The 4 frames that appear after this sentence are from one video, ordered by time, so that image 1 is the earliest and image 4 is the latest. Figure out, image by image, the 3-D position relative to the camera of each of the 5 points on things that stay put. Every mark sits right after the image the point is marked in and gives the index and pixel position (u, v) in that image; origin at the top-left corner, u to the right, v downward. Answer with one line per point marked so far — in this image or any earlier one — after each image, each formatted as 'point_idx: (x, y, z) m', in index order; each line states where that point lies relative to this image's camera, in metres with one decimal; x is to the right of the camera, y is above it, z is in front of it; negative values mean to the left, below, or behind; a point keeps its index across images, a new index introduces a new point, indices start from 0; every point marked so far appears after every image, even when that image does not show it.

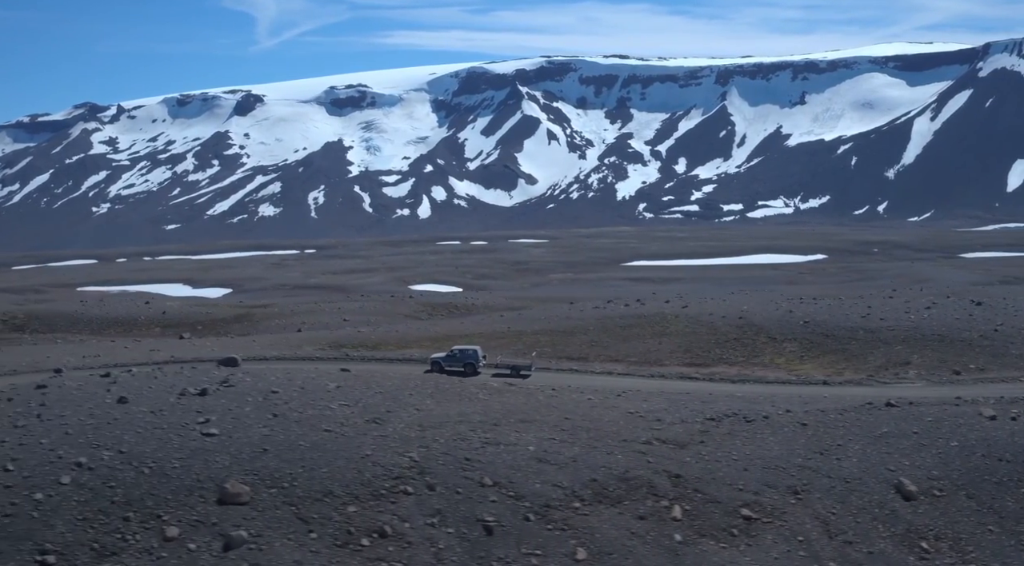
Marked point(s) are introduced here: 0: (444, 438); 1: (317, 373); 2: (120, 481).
0: (-1.0, -2.3, +15.3) m
1: (-3.5, -1.6, +18.4) m
2: (-5.1, -2.6, +13.4) m
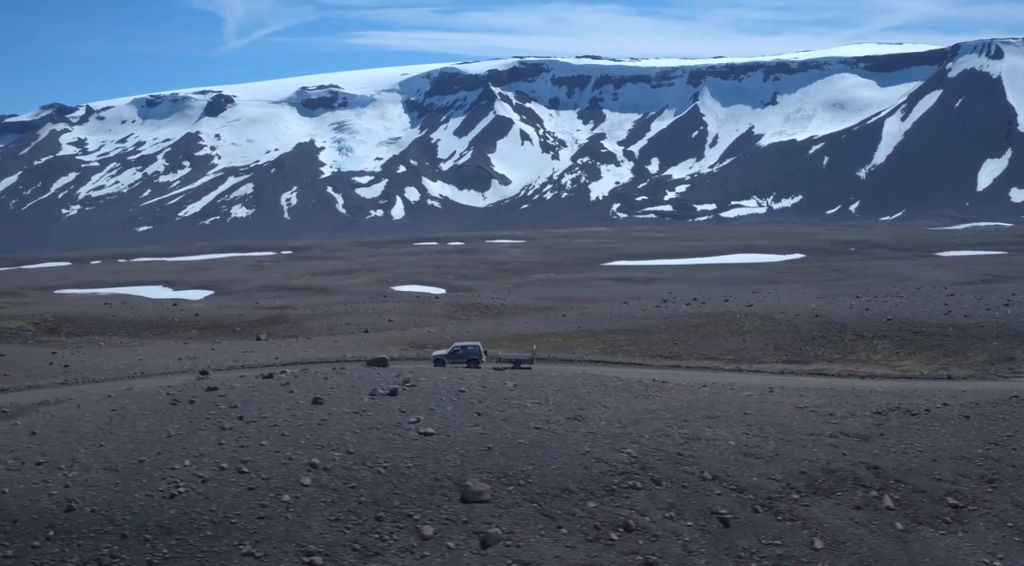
0: (+2.1, -2.3, +15.6) m
1: (-0.5, -1.6, +18.6) m
2: (-2.0, -2.6, +13.5) m
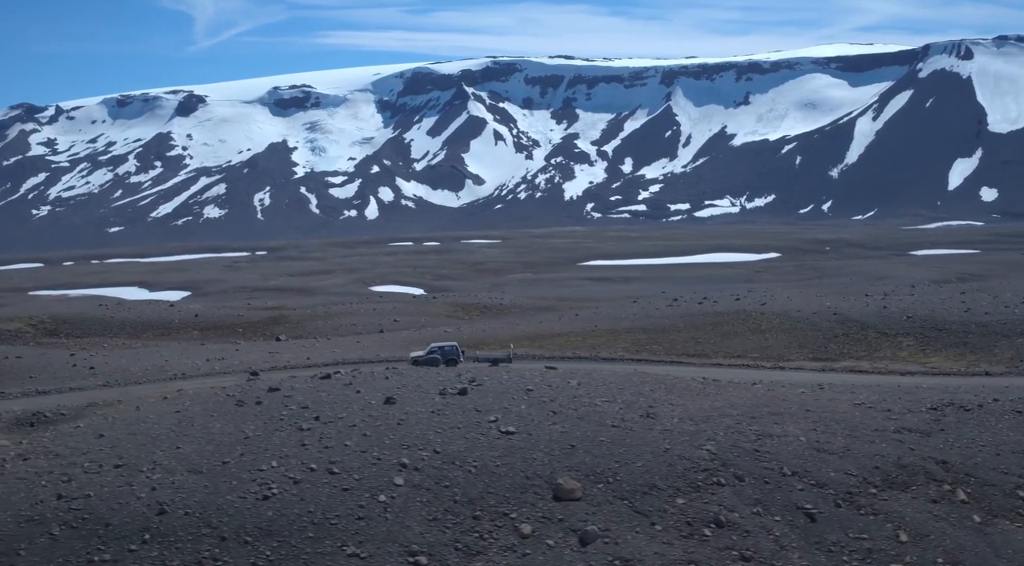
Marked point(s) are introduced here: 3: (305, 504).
0: (+3.2, -2.3, +15.7) m
1: (+0.5, -1.6, +18.6) m
2: (-0.8, -2.6, +13.5) m
3: (-2.6, -2.8, +13.0) m
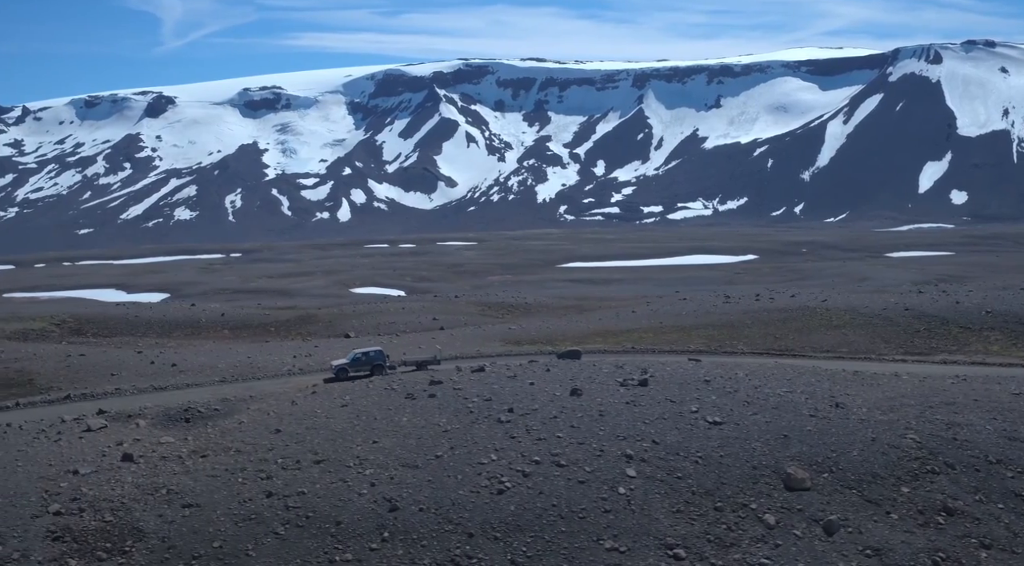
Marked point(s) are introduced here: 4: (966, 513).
0: (+6.1, -2.1, +15.6) m
1: (+3.3, -1.5, +18.5) m
2: (+2.2, -2.4, +13.3) m
3: (+0.4, -2.6, +12.7) m
4: (+5.9, -3.0, +13.3) m
